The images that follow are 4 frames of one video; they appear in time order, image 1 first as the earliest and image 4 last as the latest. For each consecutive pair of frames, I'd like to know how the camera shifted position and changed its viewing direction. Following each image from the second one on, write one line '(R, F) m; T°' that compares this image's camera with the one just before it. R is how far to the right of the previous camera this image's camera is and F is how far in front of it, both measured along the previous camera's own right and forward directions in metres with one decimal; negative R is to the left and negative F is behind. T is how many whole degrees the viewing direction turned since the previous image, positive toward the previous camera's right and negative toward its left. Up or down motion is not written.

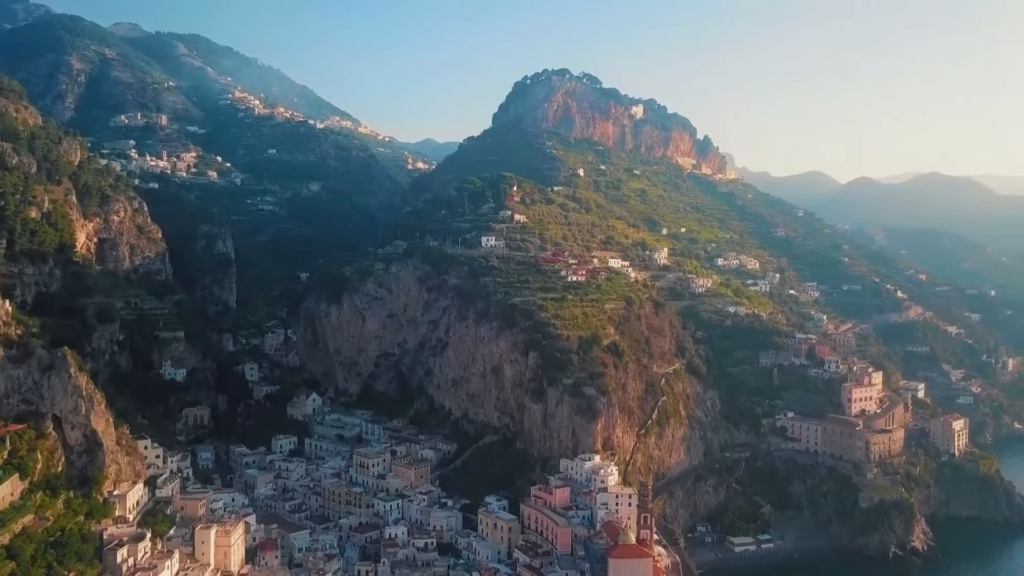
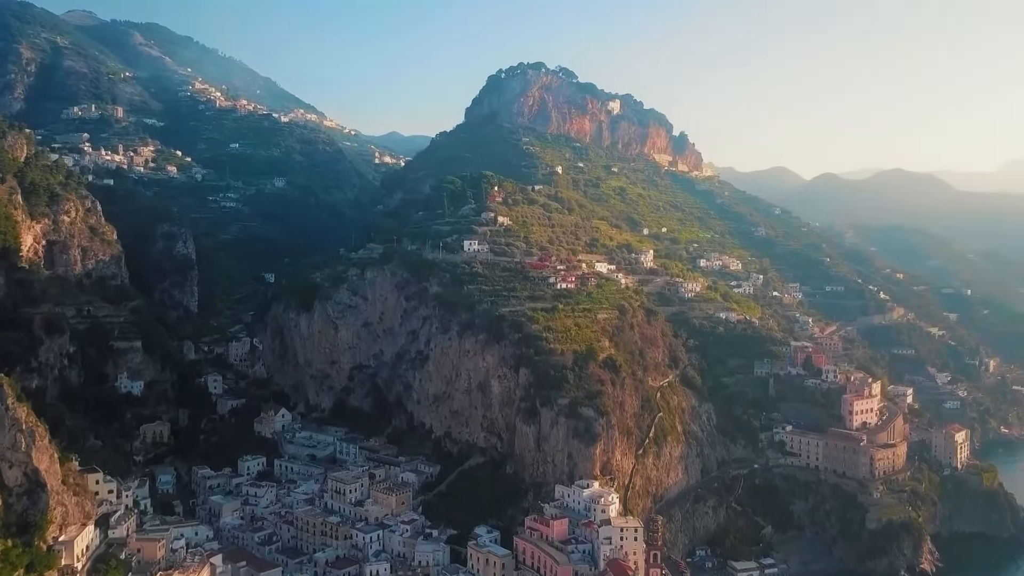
(-1.2, +3.6) m; +2°
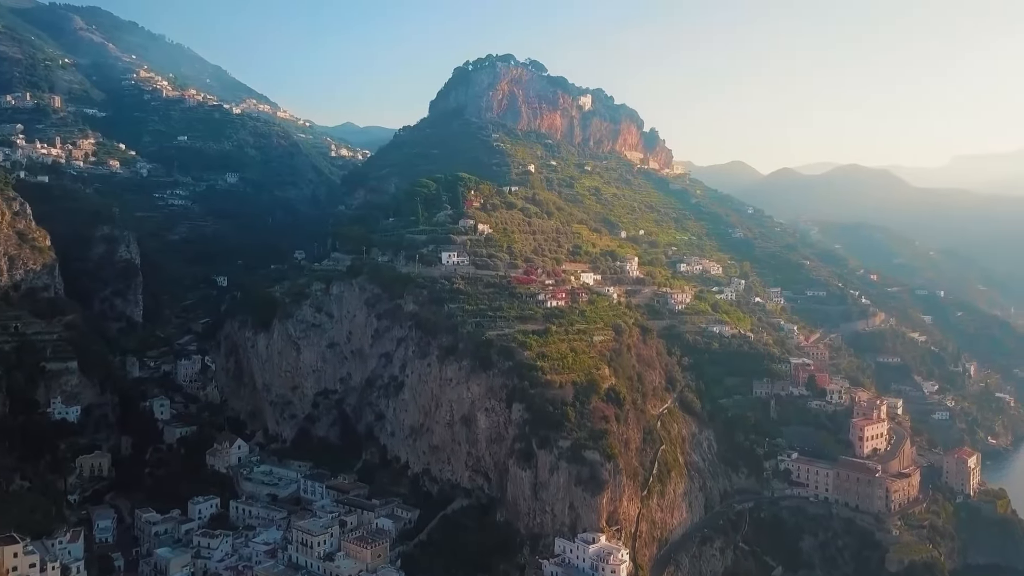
(-1.6, +5.2) m; +3°
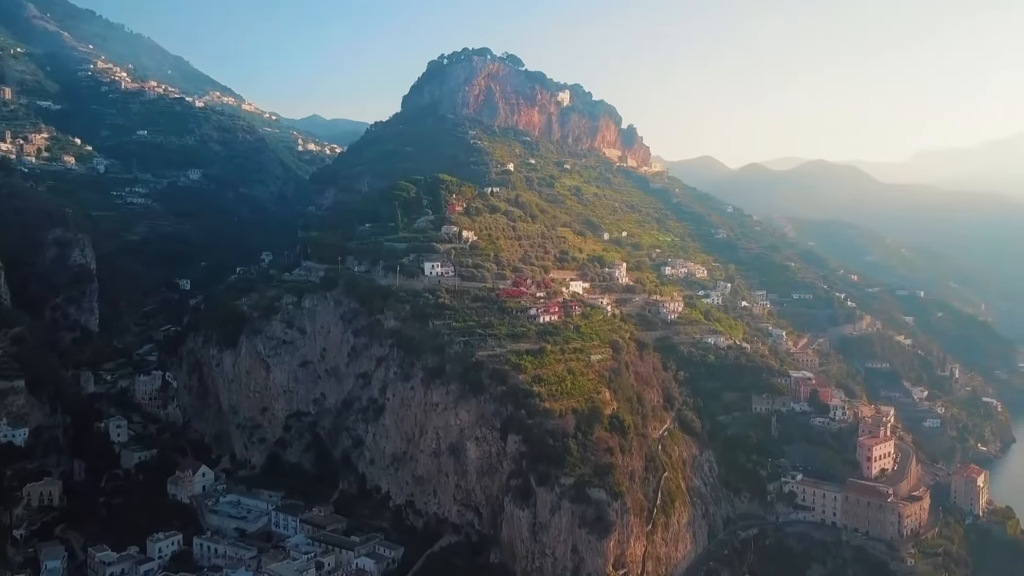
(-1.1, +3.6) m; +2°
